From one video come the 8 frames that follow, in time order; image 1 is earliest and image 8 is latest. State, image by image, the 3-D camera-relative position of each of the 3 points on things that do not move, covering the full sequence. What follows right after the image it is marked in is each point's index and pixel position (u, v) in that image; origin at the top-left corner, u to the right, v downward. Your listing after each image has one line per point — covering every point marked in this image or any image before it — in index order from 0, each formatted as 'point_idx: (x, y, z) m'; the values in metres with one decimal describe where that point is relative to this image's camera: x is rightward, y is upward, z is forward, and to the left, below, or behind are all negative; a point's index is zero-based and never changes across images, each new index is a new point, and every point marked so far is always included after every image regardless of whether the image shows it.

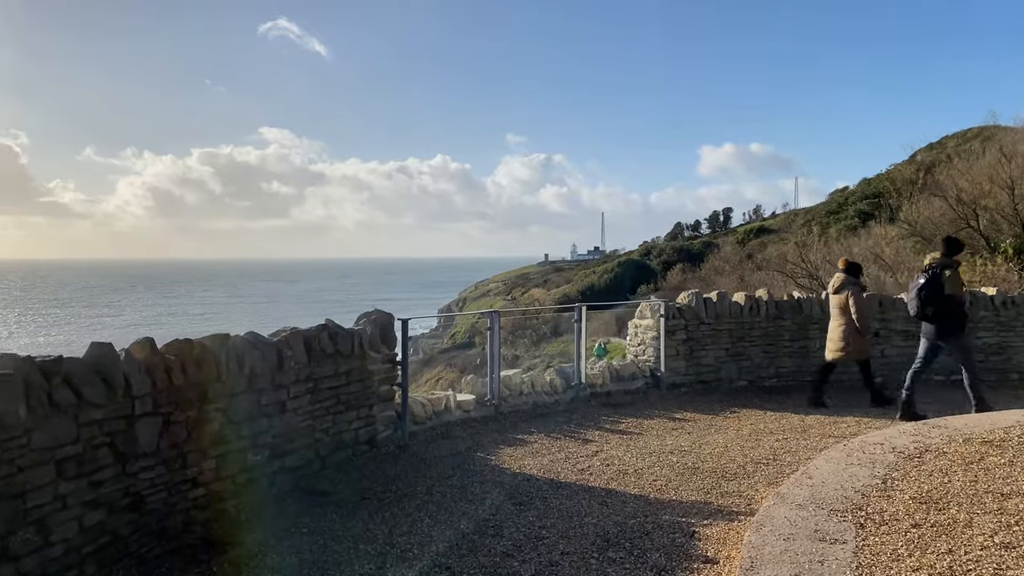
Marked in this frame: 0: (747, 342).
0: (+3.1, -0.7, +8.6) m
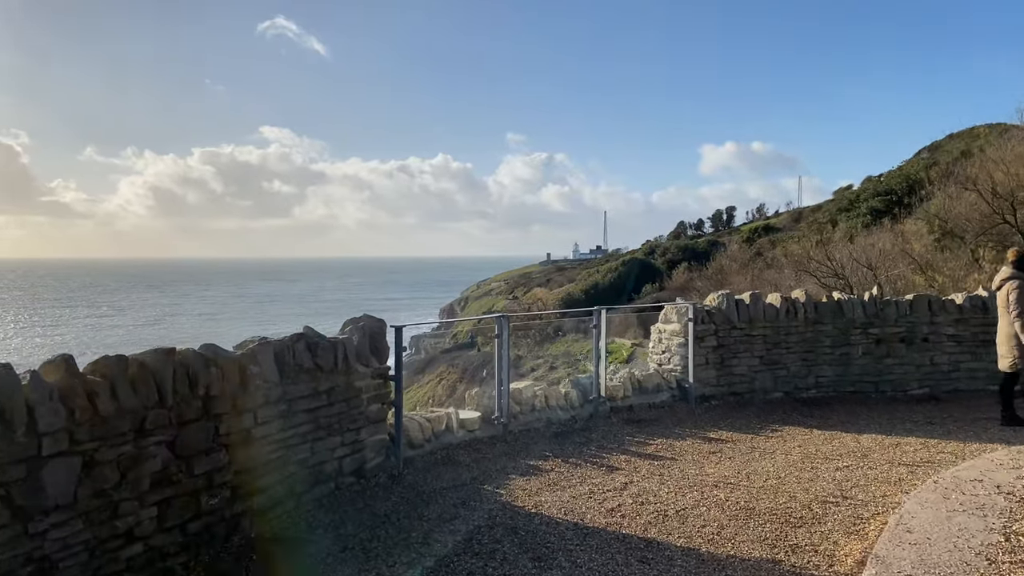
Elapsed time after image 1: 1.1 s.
0: (+3.2, -0.7, +7.7) m
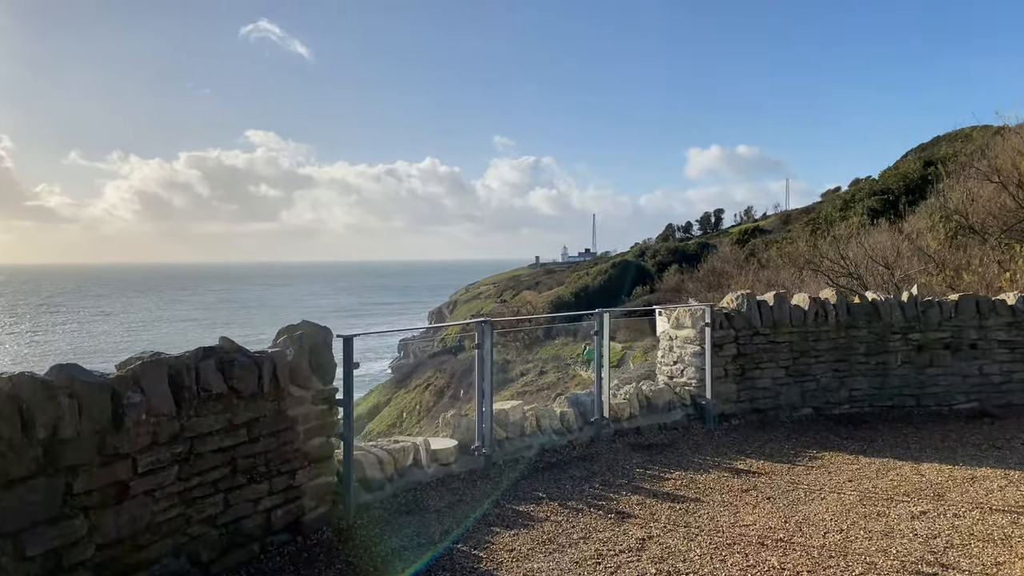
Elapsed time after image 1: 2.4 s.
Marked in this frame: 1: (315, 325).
0: (+3.1, -0.7, +6.7) m
1: (-1.2, -0.2, +3.9) m
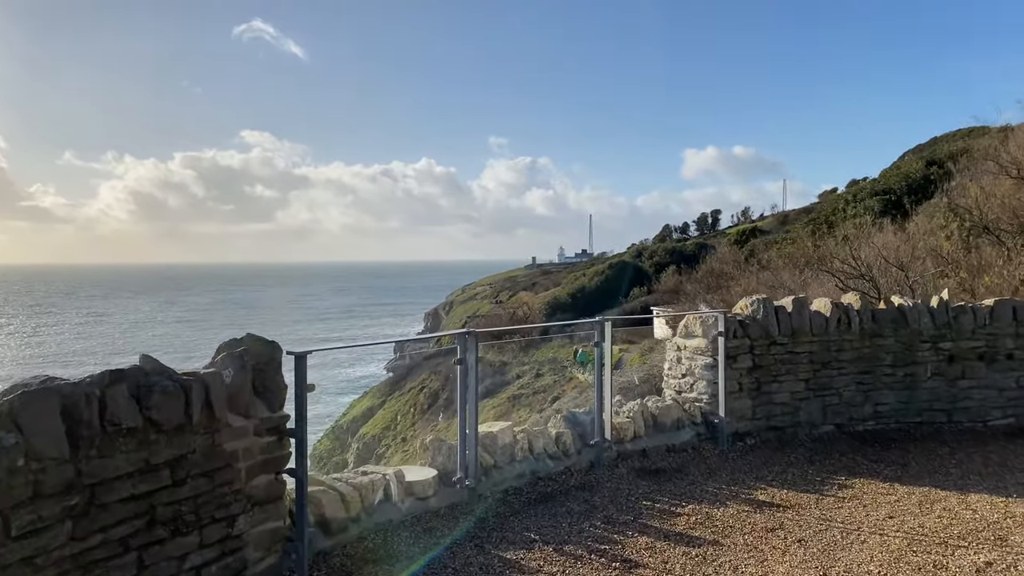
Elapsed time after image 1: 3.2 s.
0: (+3.0, -0.8, +6.0) m
1: (-1.2, -0.3, +3.2) m
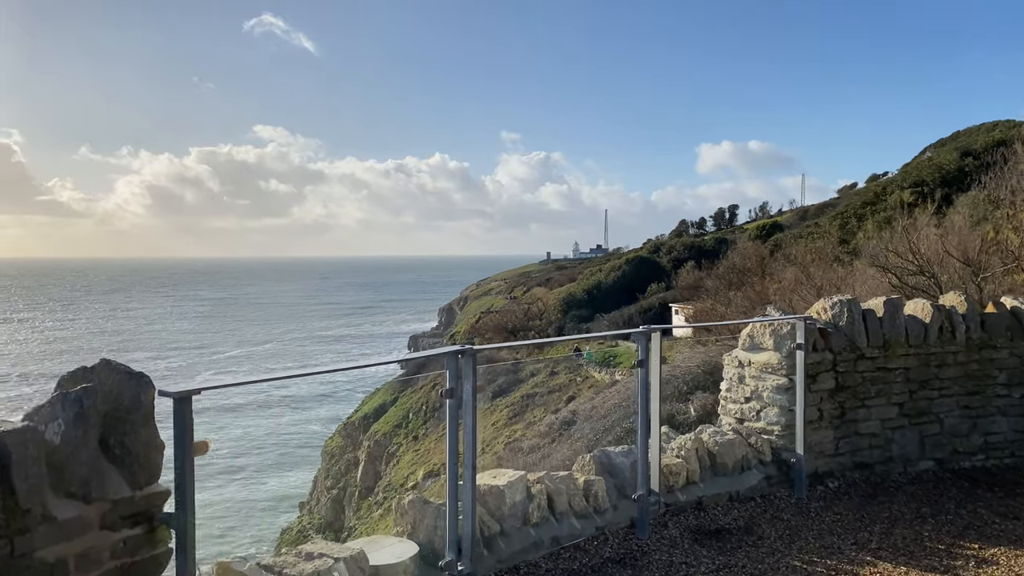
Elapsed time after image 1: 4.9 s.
0: (+3.1, -0.7, +4.7) m
1: (-1.2, -0.3, +2.0) m
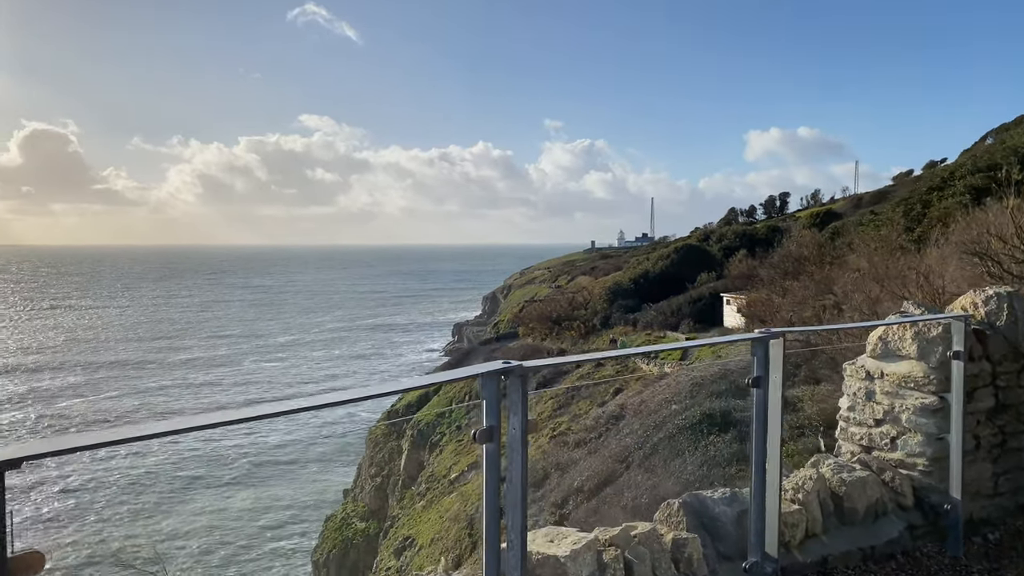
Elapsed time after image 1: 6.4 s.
0: (+3.4, -0.7, +3.6) m
1: (-1.0, -0.2, +1.2) m
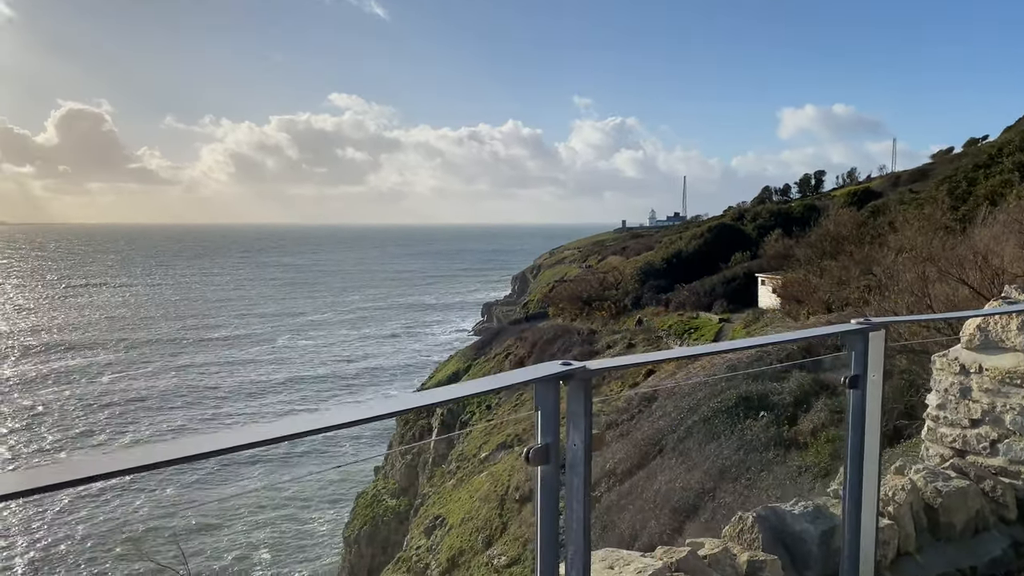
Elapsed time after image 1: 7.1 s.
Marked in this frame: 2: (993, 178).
0: (+3.6, -0.6, +3.1) m
1: (-0.9, -0.2, +0.9) m
2: (+15.1, +3.4, +19.7) m
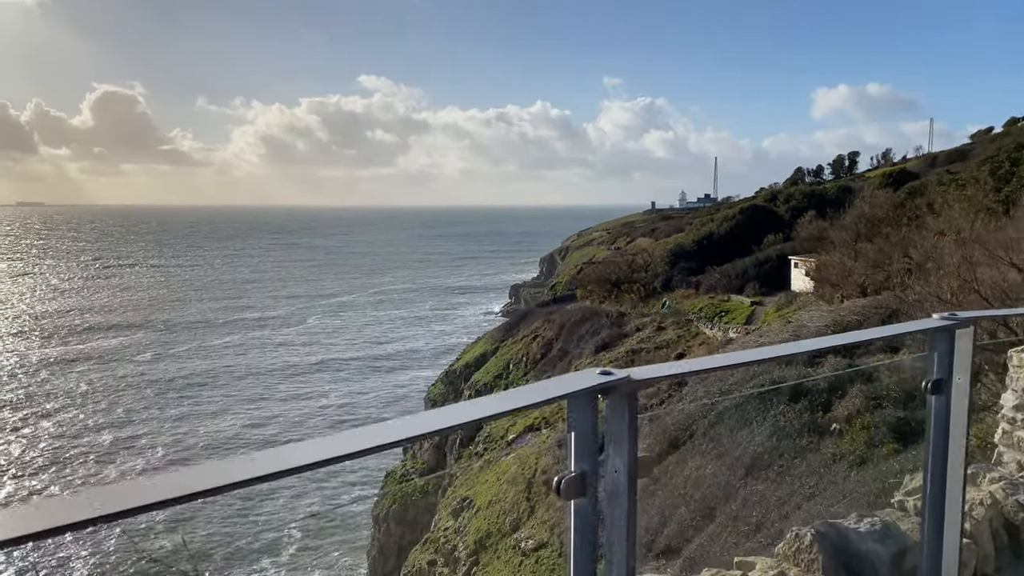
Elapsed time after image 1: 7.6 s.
0: (+3.7, -0.6, +2.8) m
1: (-0.9, -0.2, +0.7) m
2: (+15.9, +3.8, +18.7) m
